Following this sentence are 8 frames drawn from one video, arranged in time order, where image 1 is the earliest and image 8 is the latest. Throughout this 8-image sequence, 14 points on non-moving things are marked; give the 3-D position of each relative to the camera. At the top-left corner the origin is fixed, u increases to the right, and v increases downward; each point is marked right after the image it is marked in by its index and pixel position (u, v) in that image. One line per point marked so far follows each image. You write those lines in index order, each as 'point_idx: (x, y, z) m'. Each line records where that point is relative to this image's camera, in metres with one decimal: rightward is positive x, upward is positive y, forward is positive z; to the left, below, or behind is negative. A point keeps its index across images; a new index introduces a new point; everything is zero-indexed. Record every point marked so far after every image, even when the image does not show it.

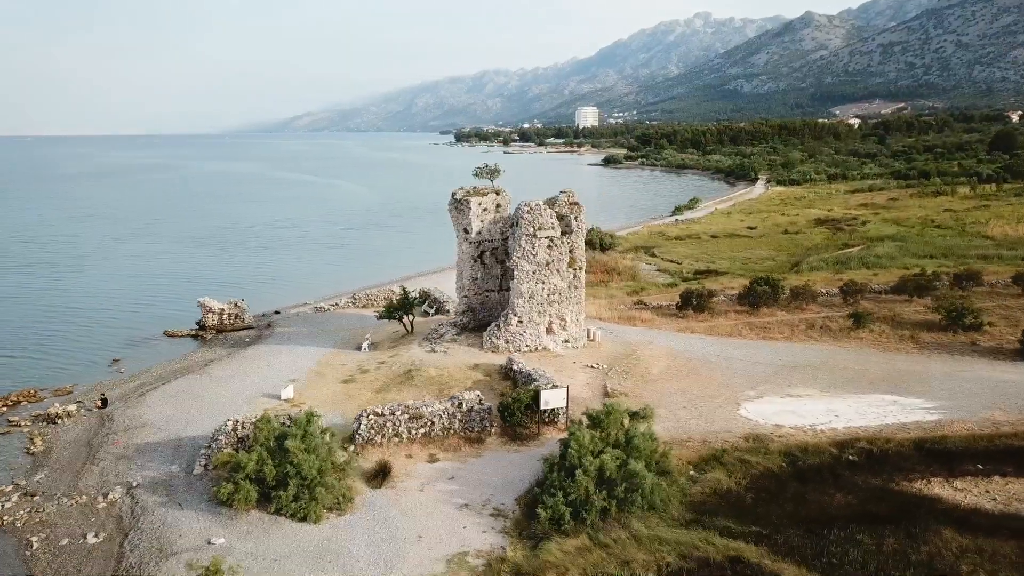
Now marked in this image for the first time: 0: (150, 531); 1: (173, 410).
0: (-6.1, -4.1, +13.8) m
1: (-8.0, -2.9, +19.4) m
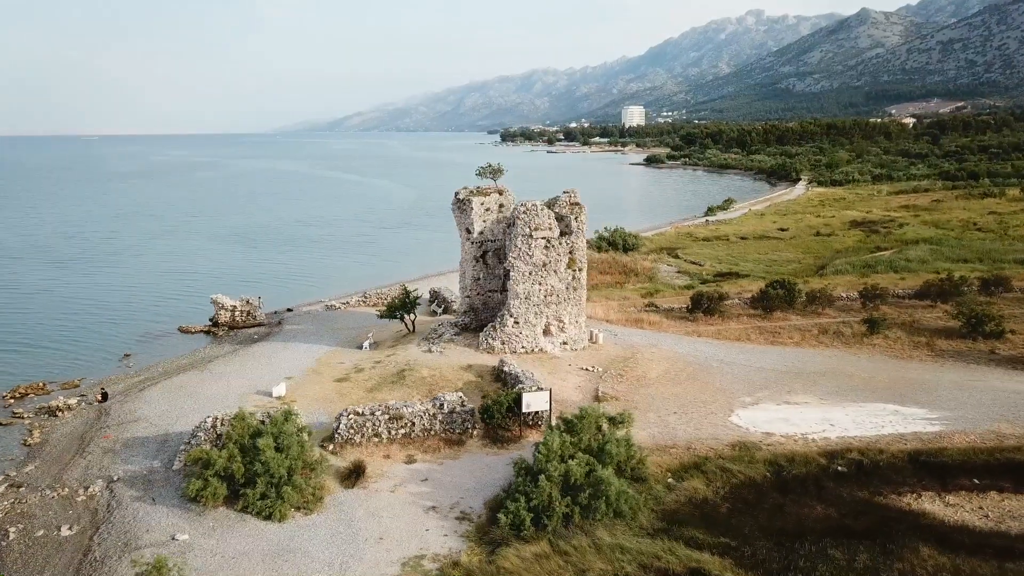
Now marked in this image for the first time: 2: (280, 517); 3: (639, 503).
0: (-6.7, -4.0, +14.0) m
1: (-8.3, -2.8, +19.7) m
2: (-3.9, -3.9, +13.8) m
3: (+2.2, -3.7, +14.1) m
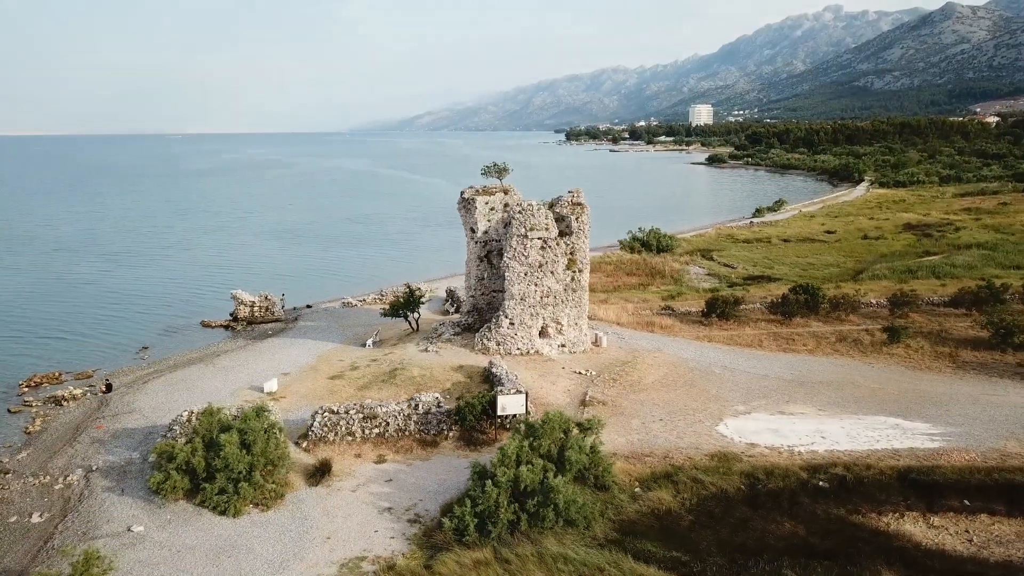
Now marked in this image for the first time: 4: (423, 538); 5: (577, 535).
0: (-7.5, -3.9, +14.3) m
1: (-8.5, -2.7, +20.2) m
2: (-4.7, -3.8, +13.9) m
3: (+1.4, -3.7, +13.7) m
4: (-1.4, -3.9, +13.0) m
5: (+1.0, -3.9, +13.0) m
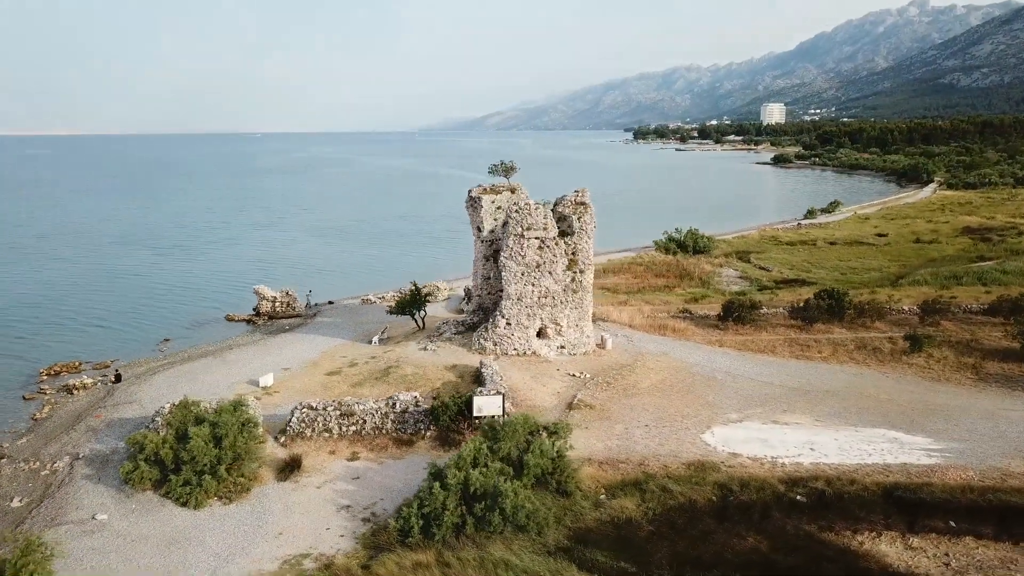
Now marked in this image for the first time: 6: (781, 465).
0: (-8.1, -3.8, +14.7) m
1: (-8.7, -2.5, +20.7) m
2: (-5.4, -3.7, +14.1) m
3: (+0.6, -3.8, +13.4) m
4: (-2.2, -3.9, +12.9) m
5: (+0.2, -3.9, +12.8) m
6: (+5.2, -3.4, +15.7) m
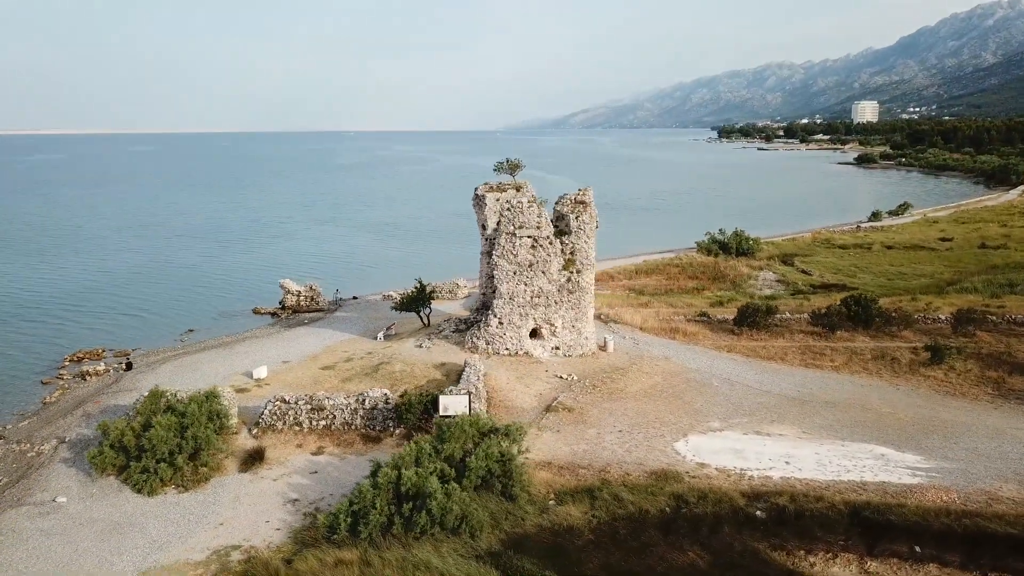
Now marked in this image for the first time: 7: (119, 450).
0: (-9.0, -3.6, +15.4) m
1: (-8.9, -2.3, +21.3) m
2: (-6.4, -3.6, +14.5) m
3: (-0.4, -3.7, +13.1) m
4: (-3.3, -3.9, +13.0) m
5: (-0.9, -3.9, +12.6) m
6: (+4.3, -3.5, +15.0) m
7: (-7.3, -3.0, +15.2) m
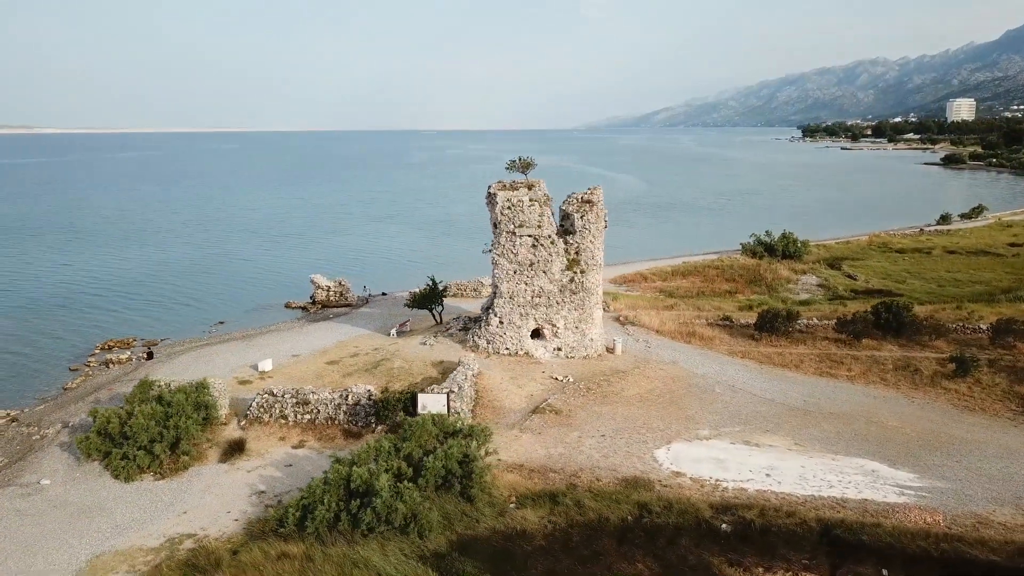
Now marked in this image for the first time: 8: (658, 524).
0: (-9.5, -3.4, +16.1) m
1: (-8.9, -2.1, +22.0) m
2: (-7.0, -3.5, +14.9) m
3: (-1.2, -3.7, +13.0) m
4: (-4.1, -3.8, +13.2) m
5: (-1.7, -3.9, +12.5) m
6: (+3.7, -3.5, +14.4) m
7: (-7.8, -2.8, +15.7) m
8: (+2.4, -3.8, +13.4) m
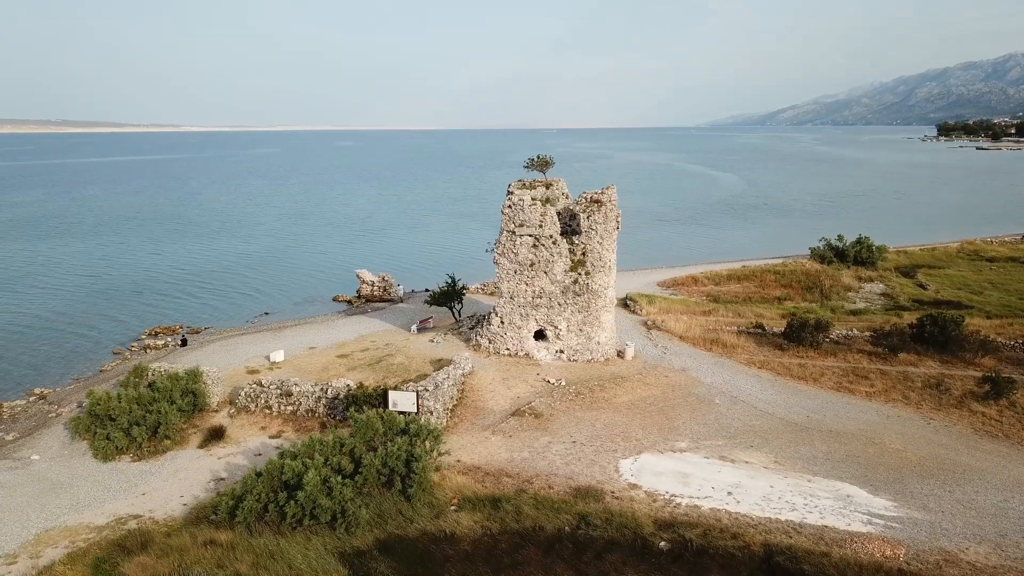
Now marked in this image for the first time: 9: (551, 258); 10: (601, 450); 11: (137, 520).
0: (-10.1, -3.2, +17.2) m
1: (-8.6, -1.9, +23.0) m
2: (-7.8, -3.3, +15.8) m
3: (-2.3, -3.7, +13.1) m
4: (-5.2, -3.7, +13.6) m
5: (-2.9, -3.8, +12.6) m
6: (+2.8, -3.6, +13.8) m
7: (-8.4, -2.6, +16.6) m
8: (+1.3, -3.9, +12.9) m
9: (+1.0, +0.7, +20.0) m
10: (+1.7, -3.1, +15.9) m
11: (-6.1, -3.8, +13.4) m
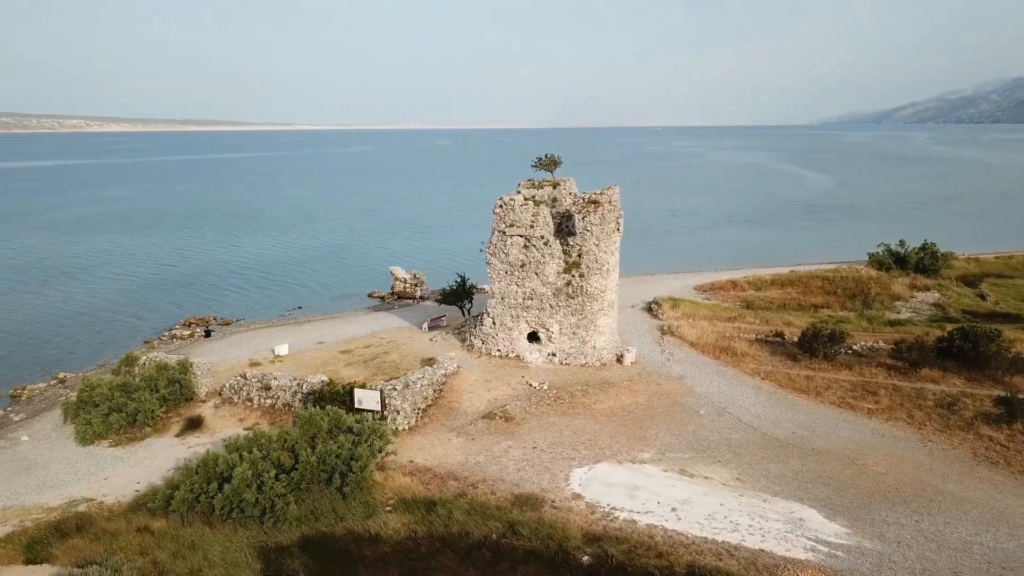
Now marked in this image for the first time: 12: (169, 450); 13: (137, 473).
0: (-10.7, -3.0, +18.3) m
1: (-8.5, -1.7, +23.8) m
2: (-8.5, -3.1, +16.5) m
3: (-3.5, -3.7, +13.2) m
4: (-6.2, -3.6, +14.0) m
5: (-4.1, -3.8, +12.8) m
6: (+1.7, -3.7, +13.3) m
7: (-9.1, -2.4, +17.4) m
8: (+0.1, -3.9, +12.5) m
9: (+0.7, +0.7, +19.6) m
10: (+0.9, -3.2, +15.5) m
11: (-7.1, -3.7, +14.0) m
12: (-6.8, -3.2, +16.3) m
13: (-6.9, -3.4, +15.2) m
